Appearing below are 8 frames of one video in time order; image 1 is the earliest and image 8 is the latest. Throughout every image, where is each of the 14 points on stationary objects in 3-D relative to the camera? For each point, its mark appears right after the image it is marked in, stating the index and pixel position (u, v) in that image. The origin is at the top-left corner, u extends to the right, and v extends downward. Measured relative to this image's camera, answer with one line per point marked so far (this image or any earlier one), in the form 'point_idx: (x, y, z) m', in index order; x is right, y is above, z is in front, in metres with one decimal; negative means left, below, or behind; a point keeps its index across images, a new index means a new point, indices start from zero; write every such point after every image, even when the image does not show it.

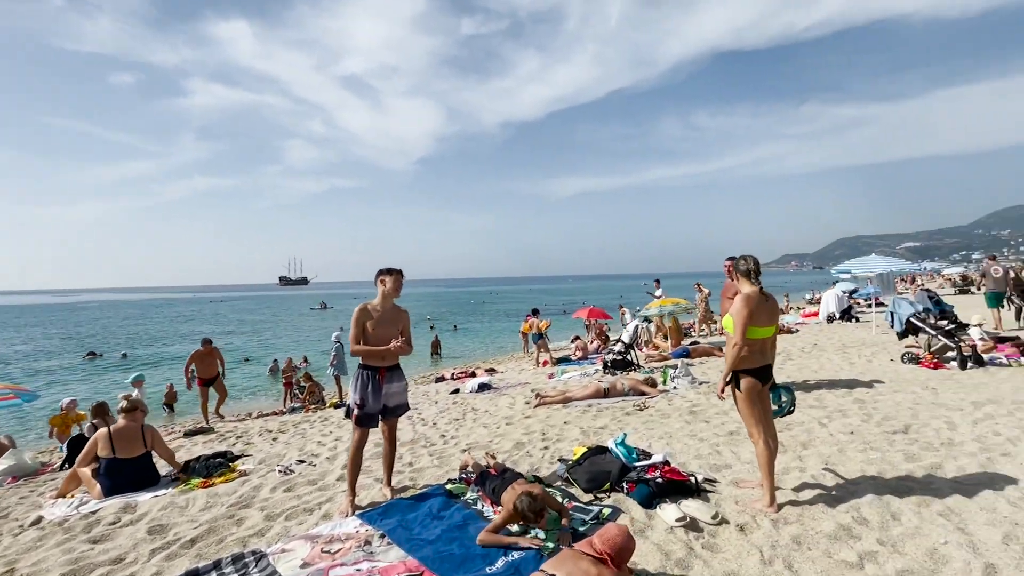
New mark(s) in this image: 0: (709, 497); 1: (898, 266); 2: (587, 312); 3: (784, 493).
0: (+1.6, -1.7, +3.9) m
1: (+13.3, +0.8, +16.5) m
2: (+2.7, -0.8, +16.4) m
3: (+2.2, -1.7, +3.9) m
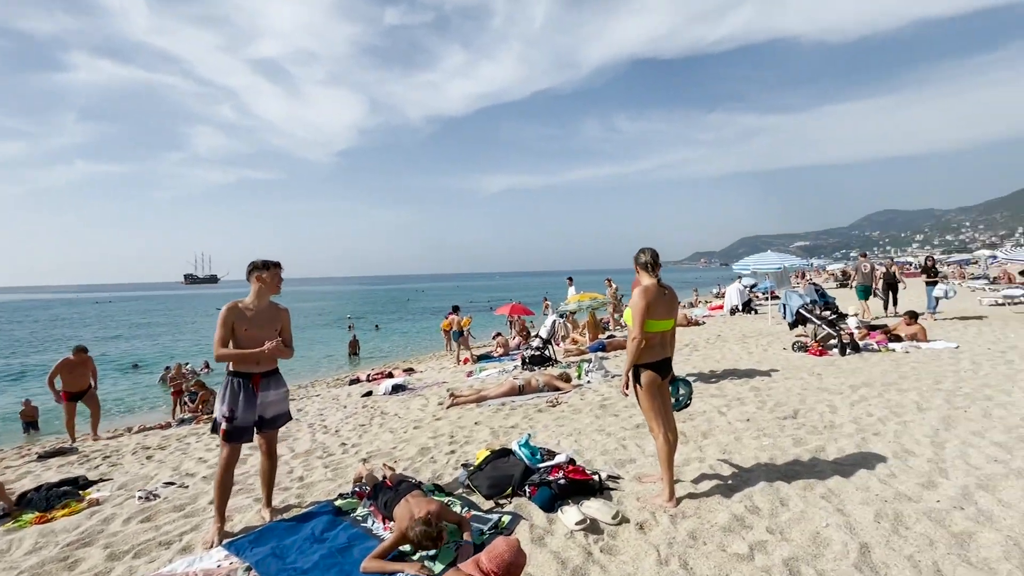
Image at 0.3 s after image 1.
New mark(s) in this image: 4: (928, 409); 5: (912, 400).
0: (+0.8, -1.6, +3.8) m
1: (+10.4, +1.0, +18.0) m
2: (0.0, -0.7, +16.3) m
3: (+1.4, -1.6, +3.9) m
4: (+5.1, -1.5, +5.9) m
5: (+5.2, -1.5, +6.3) m
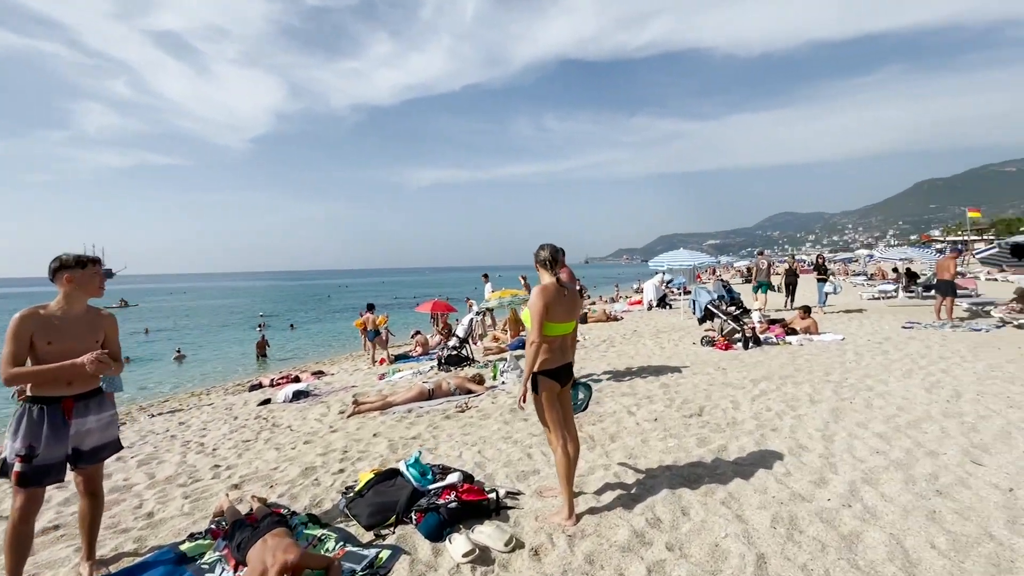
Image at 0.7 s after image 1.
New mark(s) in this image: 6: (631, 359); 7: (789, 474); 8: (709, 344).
0: (0.0, -1.6, +3.4) m
1: (+7.4, +1.1, +18.9) m
2: (-2.7, -0.6, +15.7) m
3: (+0.6, -1.6, +3.7) m
4: (+3.9, -1.4, +6.1) m
5: (+4.0, -1.4, +6.6) m
6: (+2.4, -1.4, +9.5) m
7: (+2.3, -1.6, +4.1) m
8: (+4.3, -1.2, +10.5) m
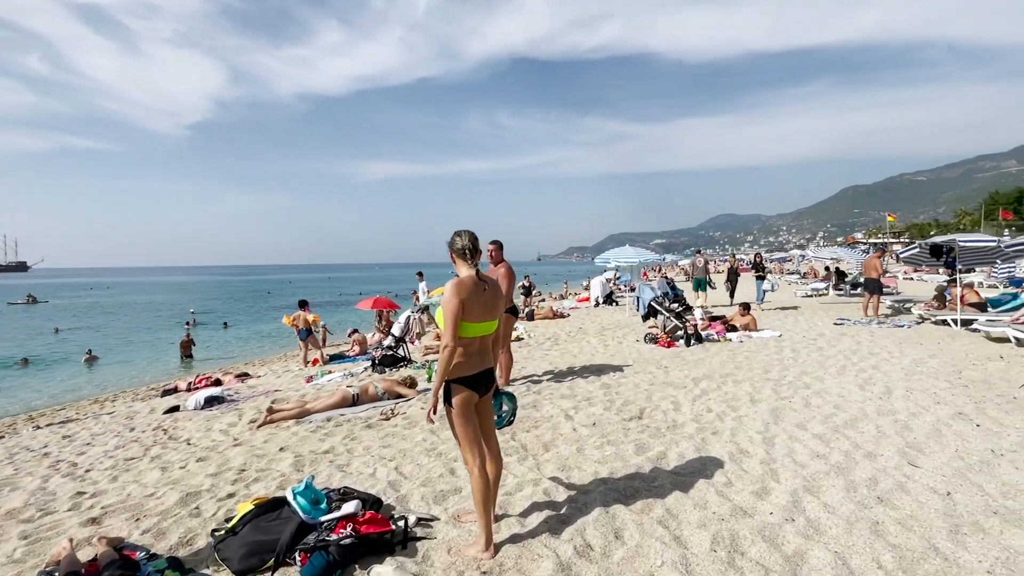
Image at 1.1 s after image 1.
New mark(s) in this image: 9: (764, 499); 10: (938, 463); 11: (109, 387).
0: (-0.6, -1.6, +2.9) m
1: (+5.3, +1.2, +19.0) m
2: (-4.4, -0.5, +14.9) m
3: (0.0, -1.6, +3.2) m
4: (+3.1, -1.4, +6.0) m
5: (+3.1, -1.4, +6.4) m
6: (+1.2, -1.3, +9.2) m
7: (+1.7, -1.5, +3.8) m
8: (+3.0, -1.2, +10.3) m
9: (+1.9, -1.6, +3.5) m
10: (+3.7, -1.5, +4.2) m
11: (-13.4, -3.3, +16.0) m
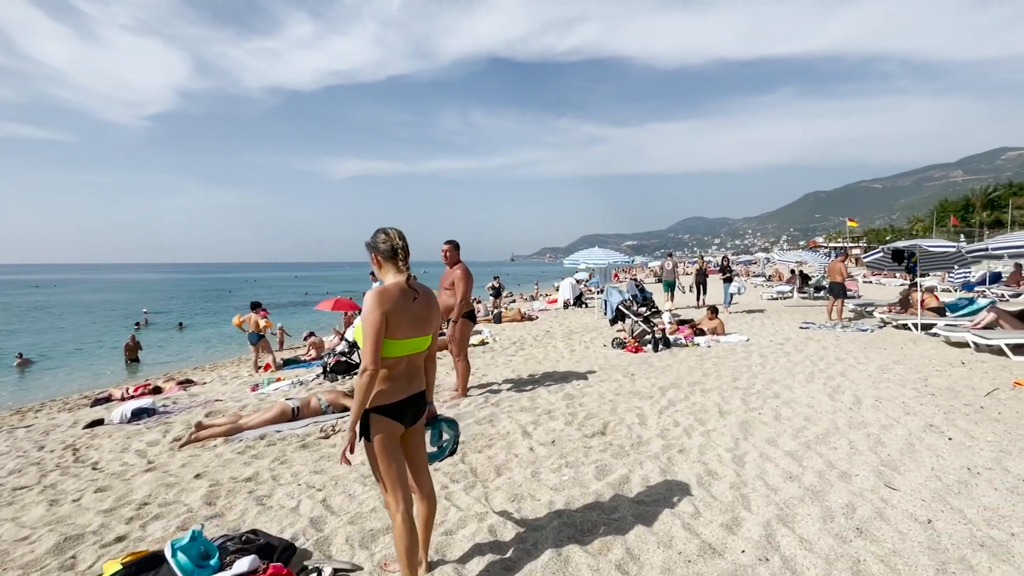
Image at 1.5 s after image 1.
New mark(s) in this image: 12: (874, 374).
0: (-0.9, -1.6, +2.4) m
1: (+4.1, +1.2, +18.8) m
2: (-5.4, -0.5, +14.1) m
3: (-0.4, -1.6, +2.8) m
4: (+2.6, -1.5, +5.7) m
5: (+2.6, -1.5, +6.1) m
6: (+0.5, -1.4, +8.8) m
7: (+1.3, -1.6, +3.4) m
8: (+2.2, -1.2, +10.0) m
9: (+1.5, -1.6, +3.2) m
10: (+3.3, -1.6, +3.9) m
11: (-14.5, -3.2, +14.7) m
12: (+5.7, -1.4, +7.6) m
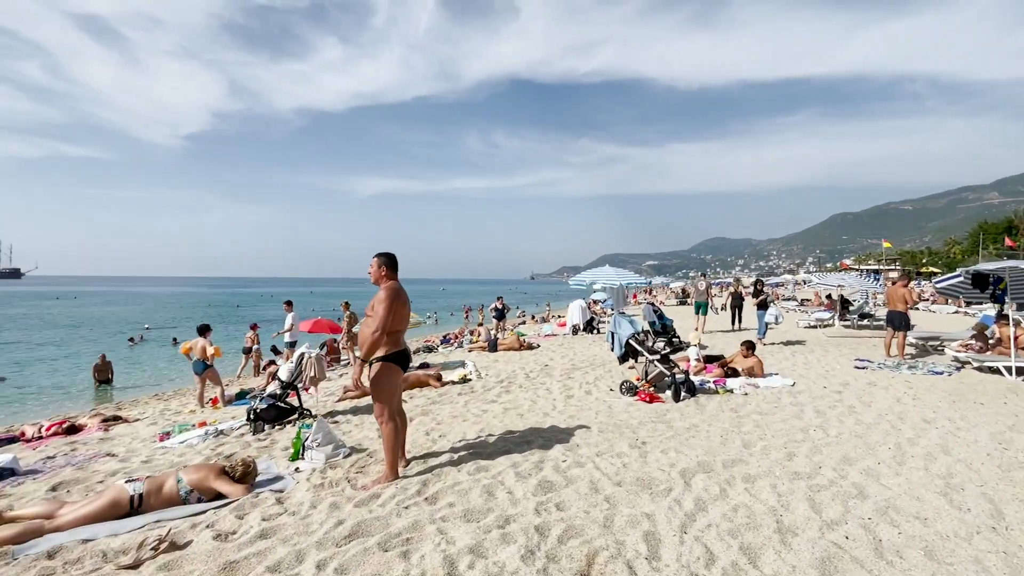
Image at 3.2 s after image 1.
0: (-1.6, -1.8, +0.4) m
1: (+4.1, +0.3, +16.7) m
2: (-5.6, -1.0, +12.3) m
3: (-1.0, -1.8, +0.7) m
4: (+2.1, -1.8, +3.5) m
5: (+2.1, -1.8, +3.9) m
6: (+0.1, -1.8, +6.7) m
7: (+0.7, -1.8, +1.3) m
8: (+1.9, -1.7, +7.9) m
9: (+0.9, -1.8, +1.0) m
10: (+2.7, -1.9, +1.7) m
11: (-14.6, -3.7, +13.2) m
12: (+5.3, -1.8, +5.3) m
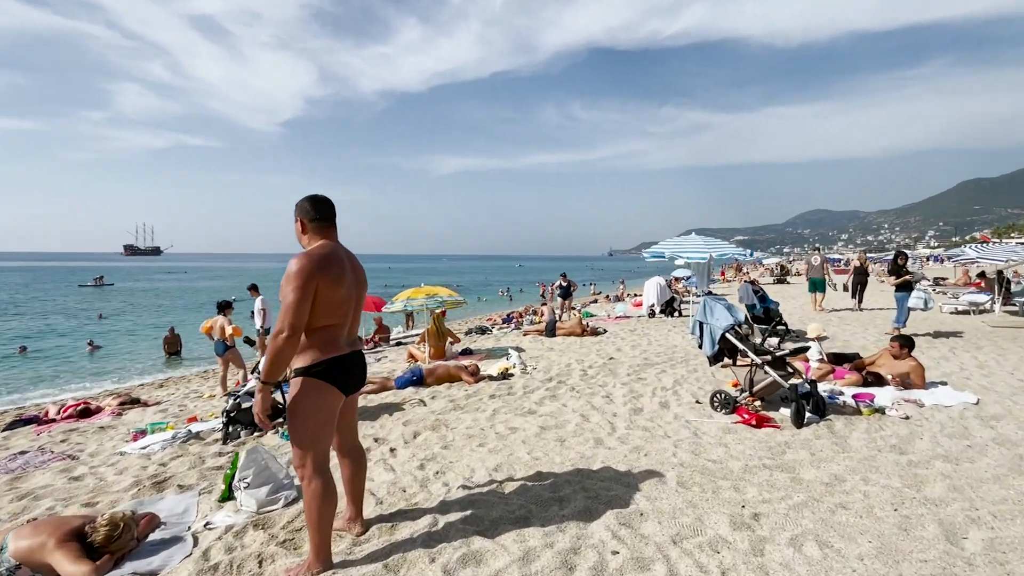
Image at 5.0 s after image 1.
0: (-2.2, -1.8, -1.3) m
1: (+6.0, +1.0, +13.8) m
2: (-4.2, -0.4, +11.1) m
3: (-1.6, -1.8, -1.1) m
4: (+1.9, -1.7, +1.2) m
5: (+2.0, -1.7, +1.6) m
6: (+0.5, -1.5, +4.7) m
7: (+0.2, -1.8, -0.8) m
8: (+2.4, -1.4, +5.5) m
9: (+0.3, -1.8, -1.0) m
10: (+2.3, -1.8, -0.7) m
11: (-13.1, -2.9, +13.5) m
12: (+5.4, -1.6, +2.5) m
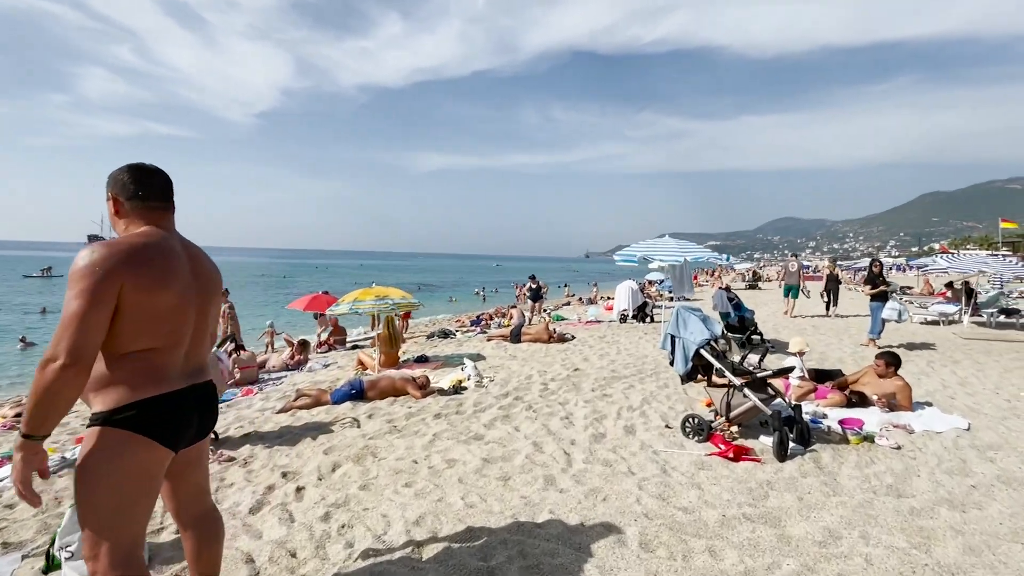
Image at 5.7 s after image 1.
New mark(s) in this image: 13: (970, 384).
0: (-2.4, -1.8, -2.2) m
1: (+5.1, +0.9, +13.2) m
2: (-5.1, -0.4, +10.0) m
3: (-1.8, -1.8, -1.9) m
4: (+1.5, -1.8, +0.5) m
5: (+1.6, -1.7, +0.9) m
6: (-0.1, -1.6, +3.9) m
7: (-0.1, -1.9, -1.6) m
8: (+1.9, -1.5, +4.8) m
9: (+0.1, -1.9, -1.8) m
10: (+2.0, -1.9, -1.4) m
11: (-14.0, -2.7, +12.0) m
12: (+4.9, -1.8, +1.9) m
13: (+7.2, -1.5, +7.6) m
